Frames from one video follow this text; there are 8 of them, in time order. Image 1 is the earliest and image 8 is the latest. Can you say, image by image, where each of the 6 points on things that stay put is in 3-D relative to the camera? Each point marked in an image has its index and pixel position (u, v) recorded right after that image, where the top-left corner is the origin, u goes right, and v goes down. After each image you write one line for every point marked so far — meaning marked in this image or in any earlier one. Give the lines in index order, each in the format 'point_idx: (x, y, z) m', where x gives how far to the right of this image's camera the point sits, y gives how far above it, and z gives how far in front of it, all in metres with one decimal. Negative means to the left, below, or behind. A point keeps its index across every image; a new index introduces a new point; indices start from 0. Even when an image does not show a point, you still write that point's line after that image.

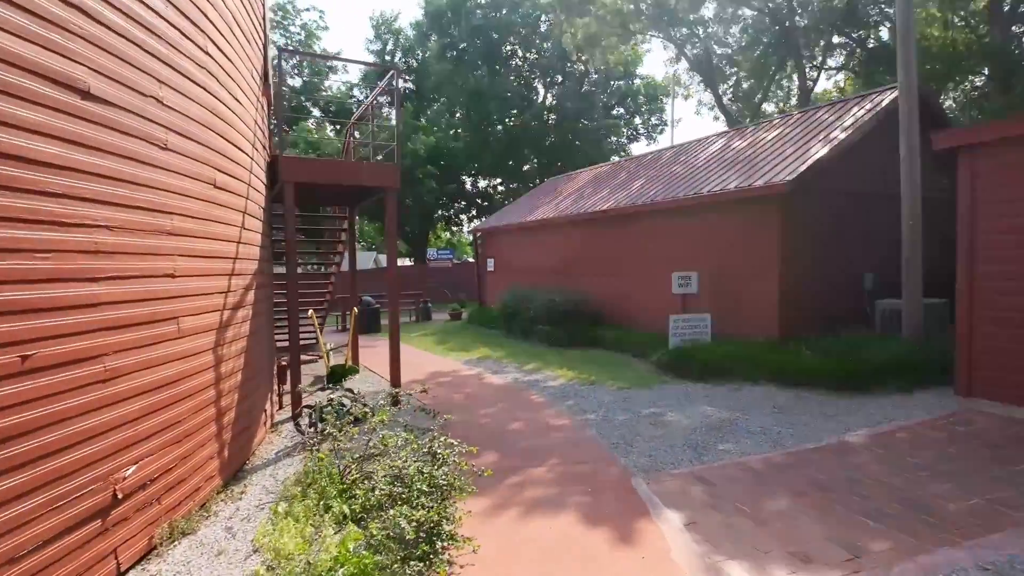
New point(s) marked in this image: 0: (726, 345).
0: (+2.9, -0.8, +7.6) m
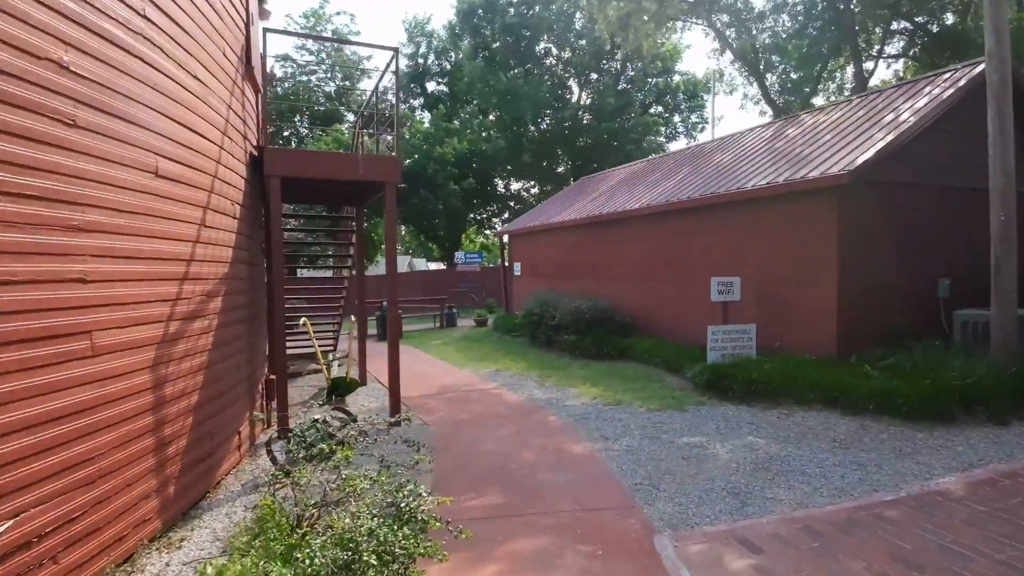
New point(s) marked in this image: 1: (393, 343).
0: (+3.1, -0.9, +6.6) m
1: (-1.3, -0.6, +6.1) m
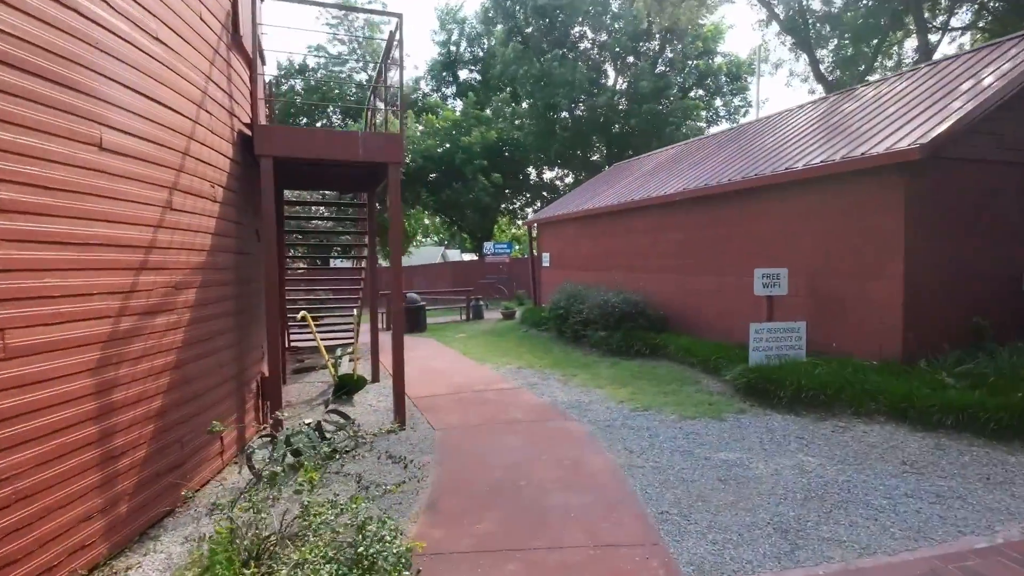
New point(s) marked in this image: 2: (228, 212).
0: (+3.3, -0.8, +5.8) m
1: (-1.2, -0.5, +5.6) m
2: (-2.4, +0.6, +4.6) m
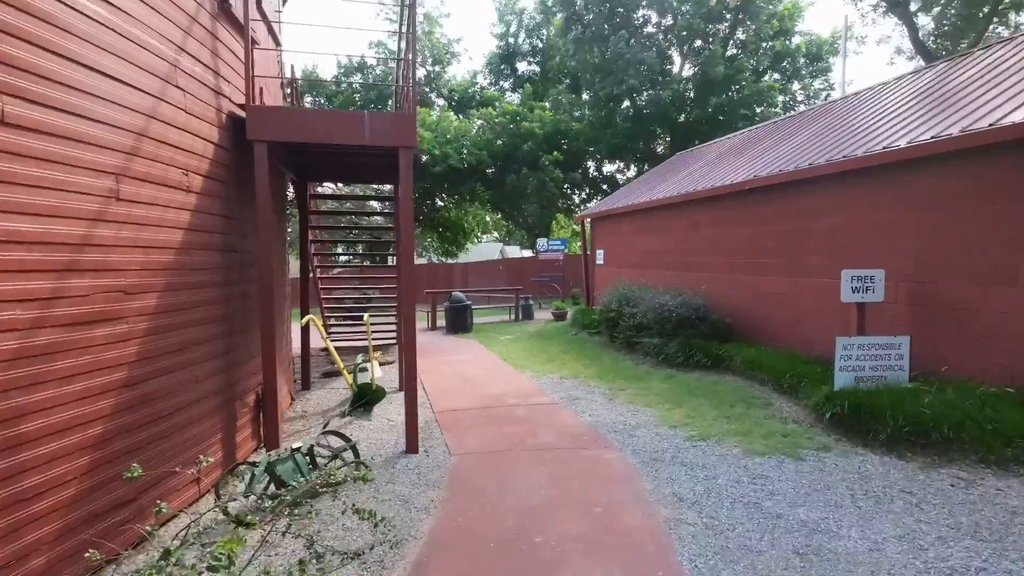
0: (+3.5, -0.9, +4.6) m
1: (-0.9, -0.5, +4.9) m
2: (-2.2, +0.6, +4.1) m
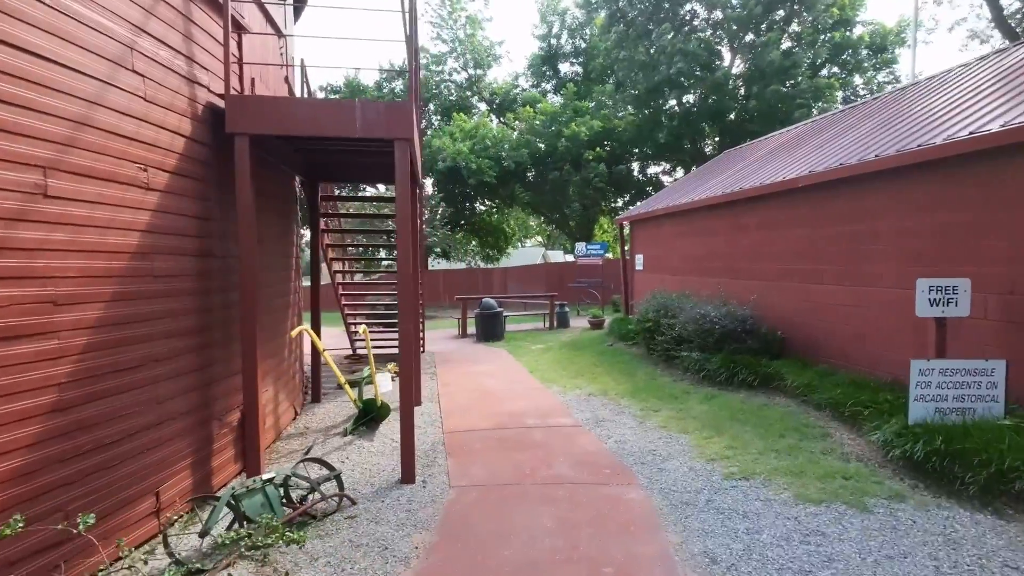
0: (+3.6, -1.0, +3.7) m
1: (-0.8, -0.6, +4.4) m
2: (-2.2, +0.5, +3.7) m
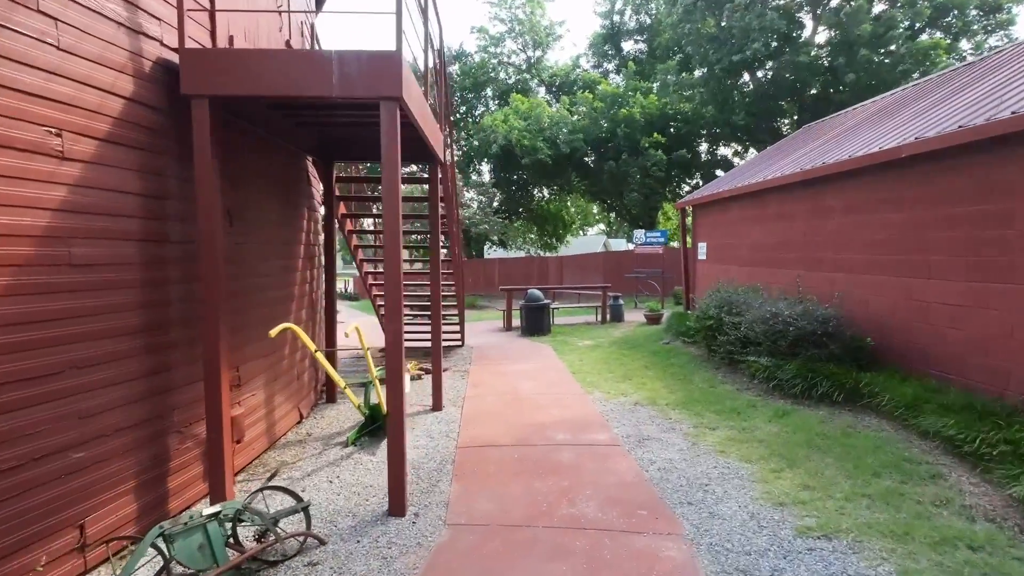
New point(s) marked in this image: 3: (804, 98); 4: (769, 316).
0: (+3.6, -1.0, +2.5) m
1: (-0.8, -0.6, +3.6) m
2: (-2.2, +0.6, +3.1) m
3: (+10.2, +6.7, +19.4) m
4: (+3.0, -0.3, +6.4) m
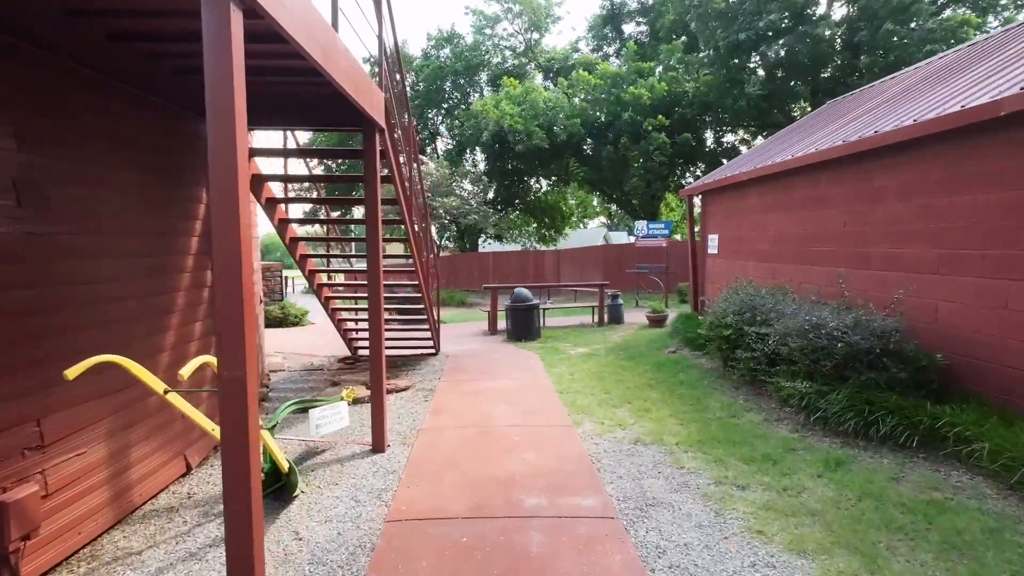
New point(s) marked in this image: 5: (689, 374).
0: (+3.2, -1.1, +1.1) m
1: (-1.1, -0.6, +2.2) m
2: (-2.5, +0.5, +1.6) m
3: (+9.9, +6.8, +17.9) m
4: (+2.7, -0.4, +5.0) m
5: (+2.2, -1.1, +6.8) m
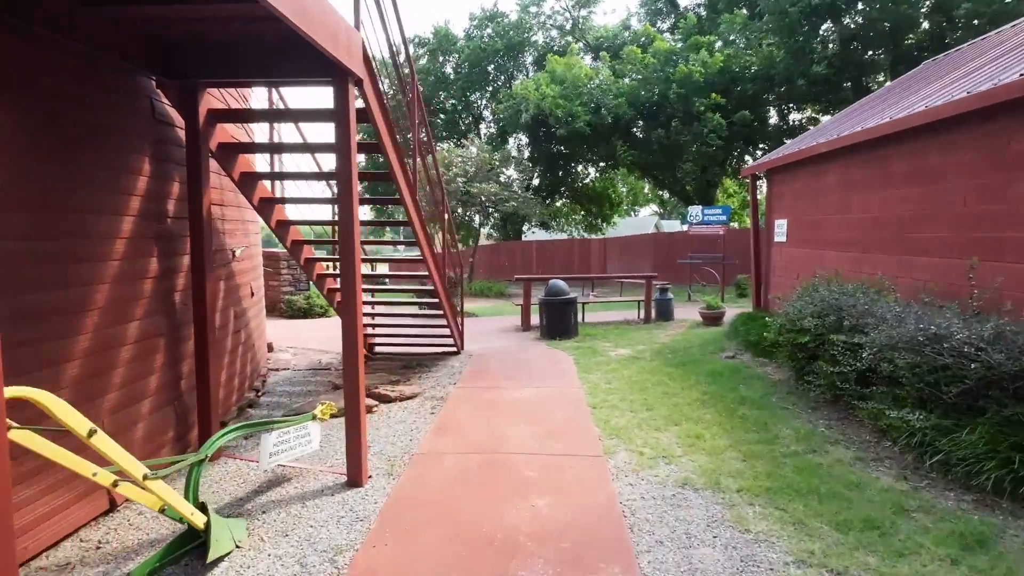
0: (+3.0, -1.1, -0.2) m
1: (-1.2, -0.6, +1.3) m
2: (-2.7, +0.5, +0.8) m
3: (+11.2, +7.0, +15.8) m
4: (+2.8, -0.3, +3.8) m
5: (+2.4, -1.0, +5.5) m
